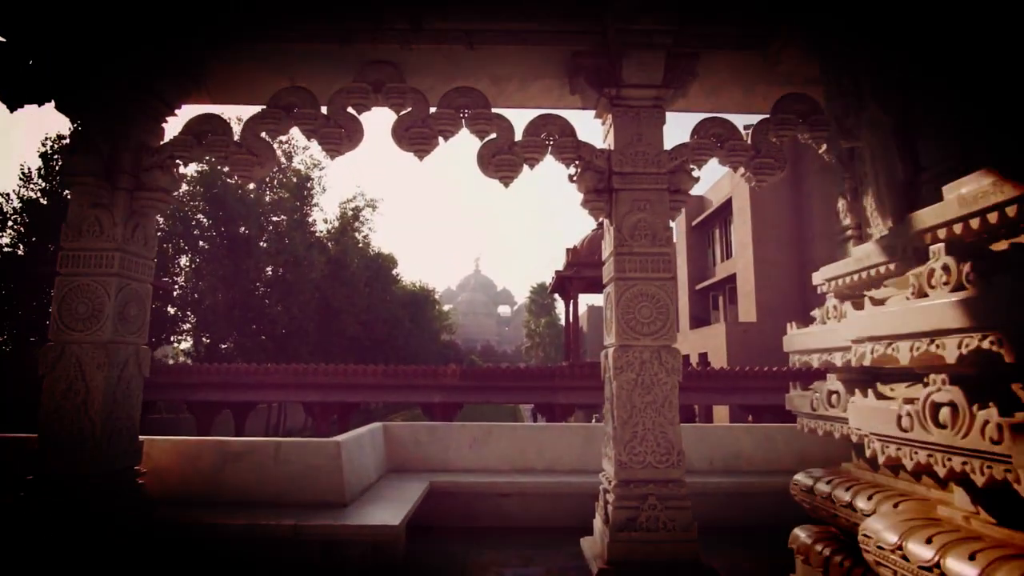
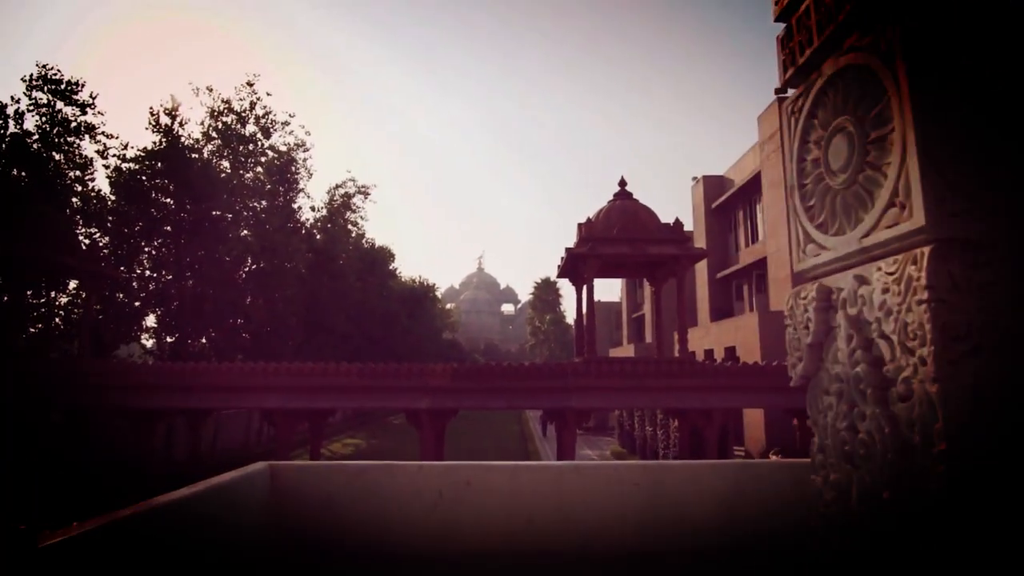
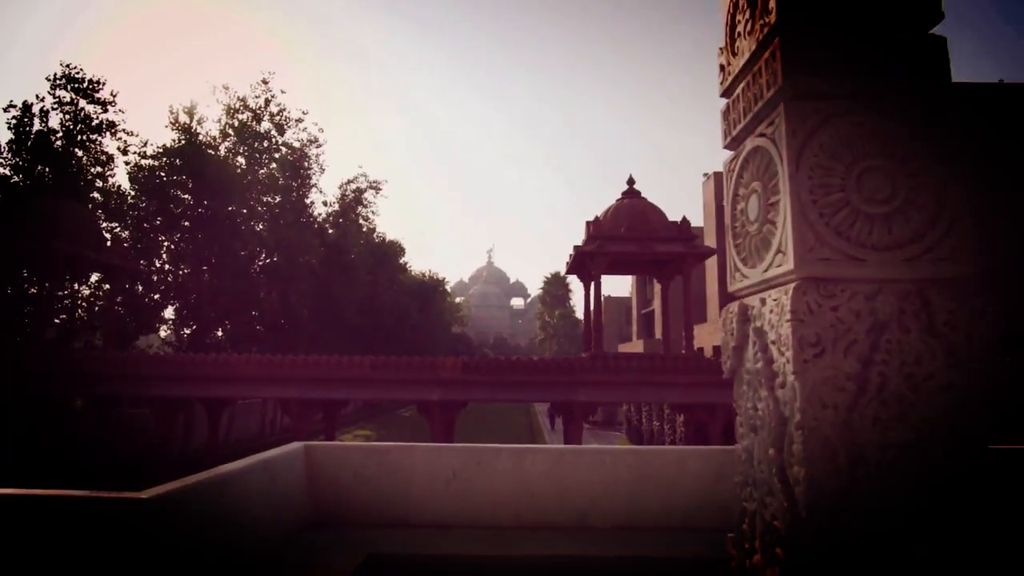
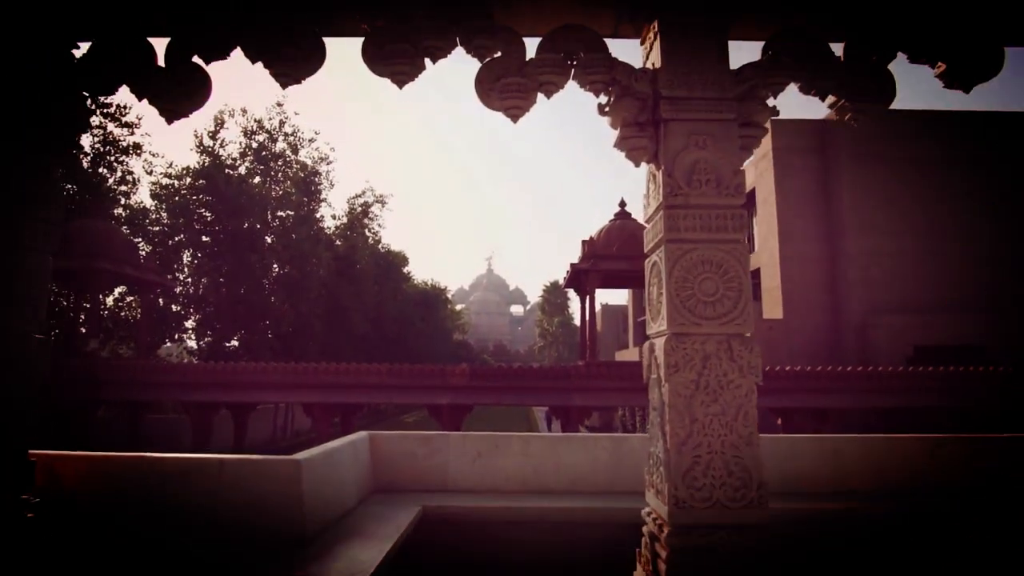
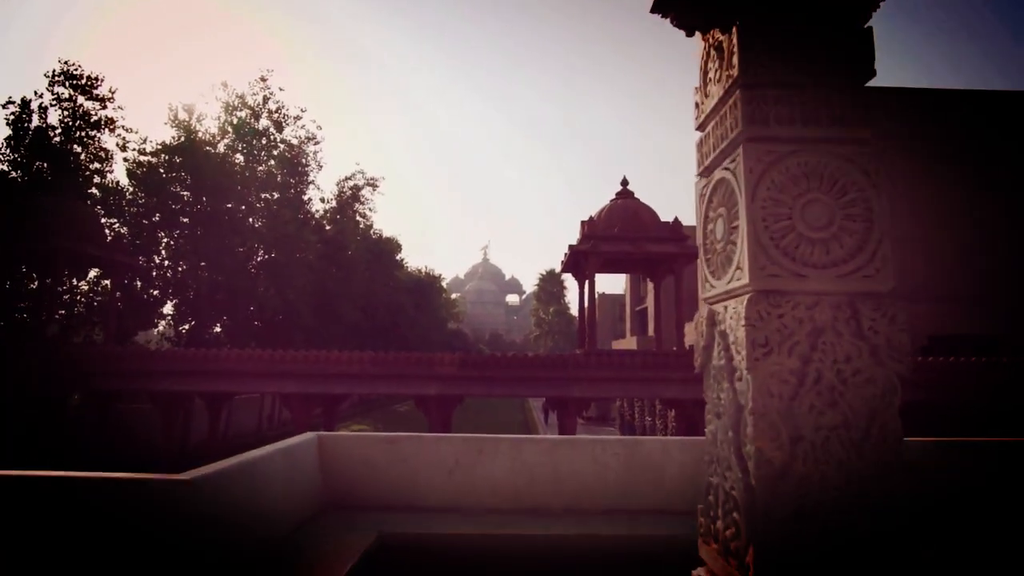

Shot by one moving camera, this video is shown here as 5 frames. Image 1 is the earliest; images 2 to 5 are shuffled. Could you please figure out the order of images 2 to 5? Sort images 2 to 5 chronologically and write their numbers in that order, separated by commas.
4, 5, 3, 2
